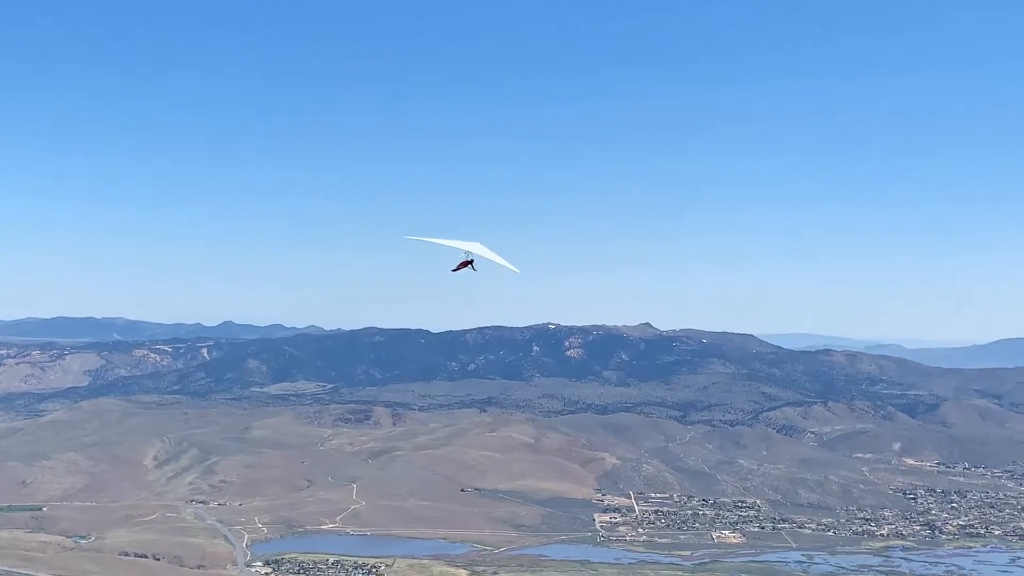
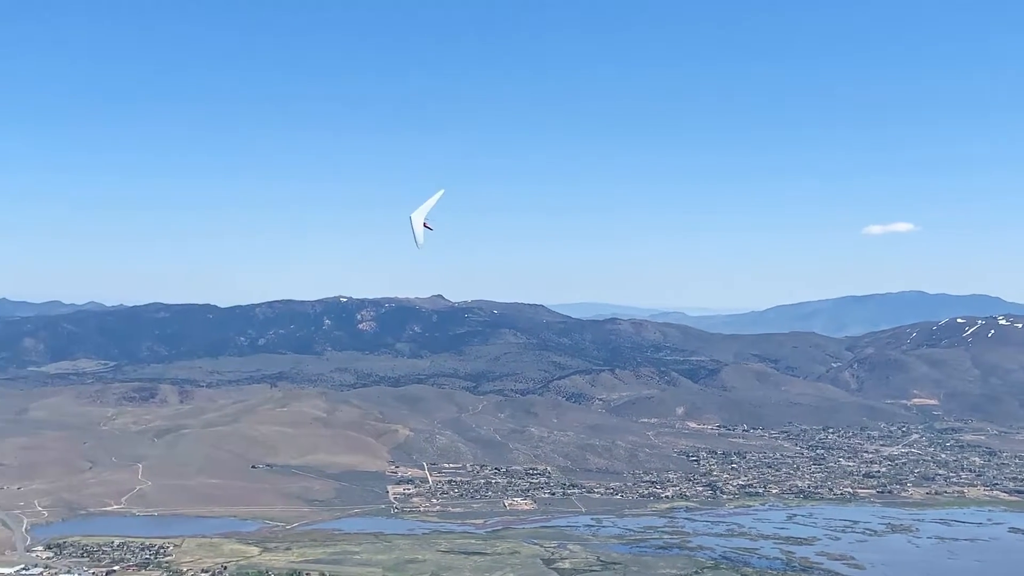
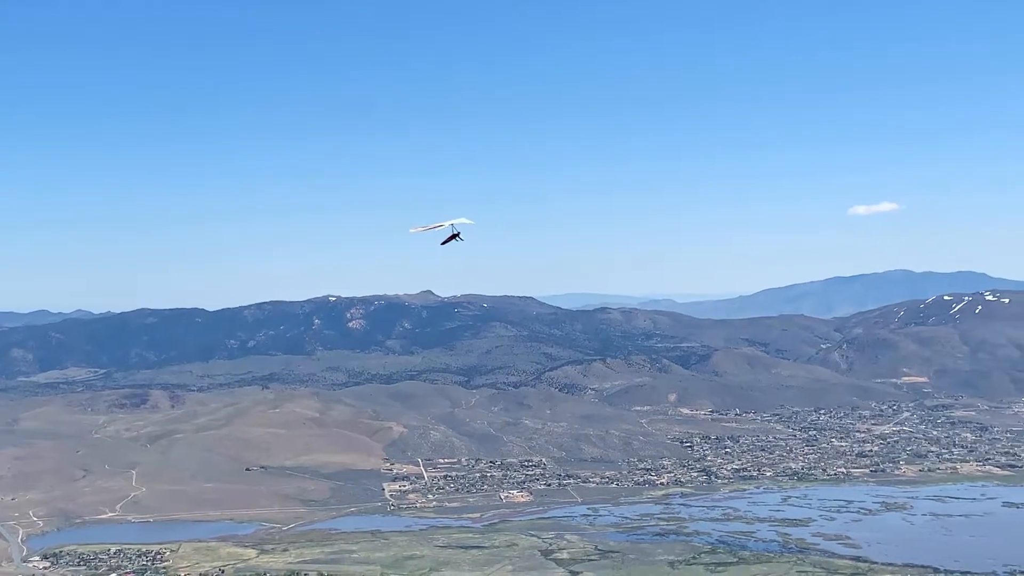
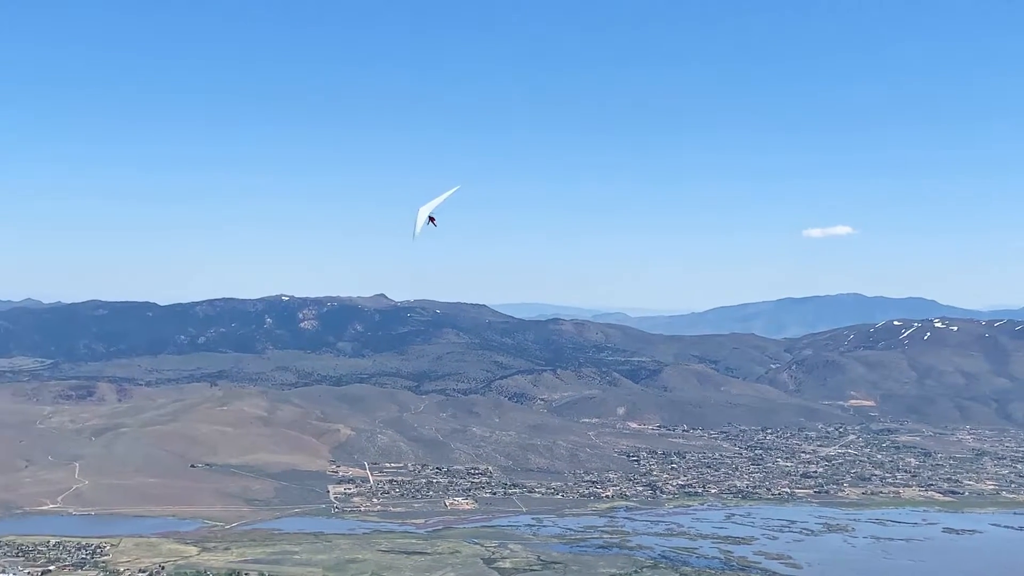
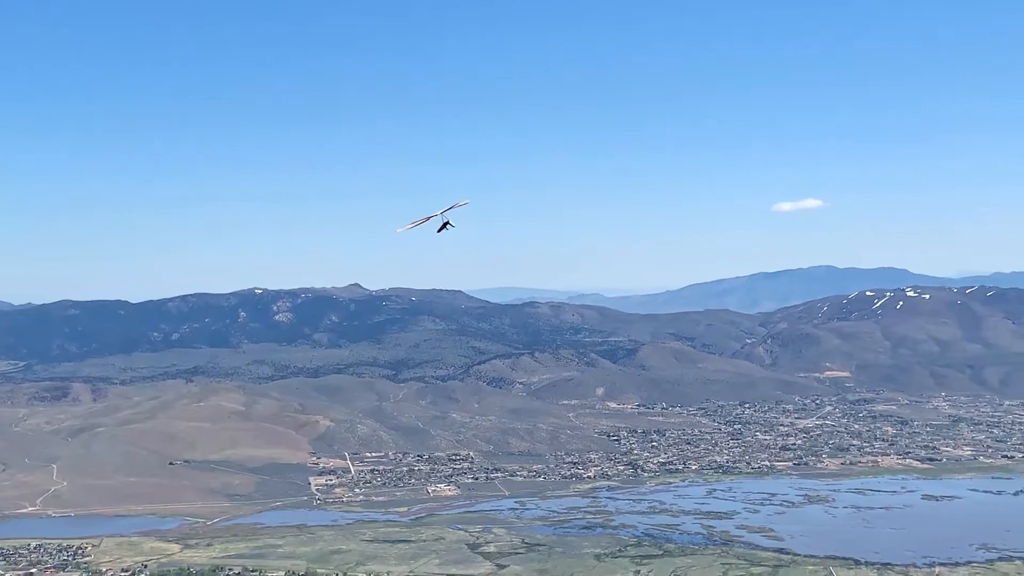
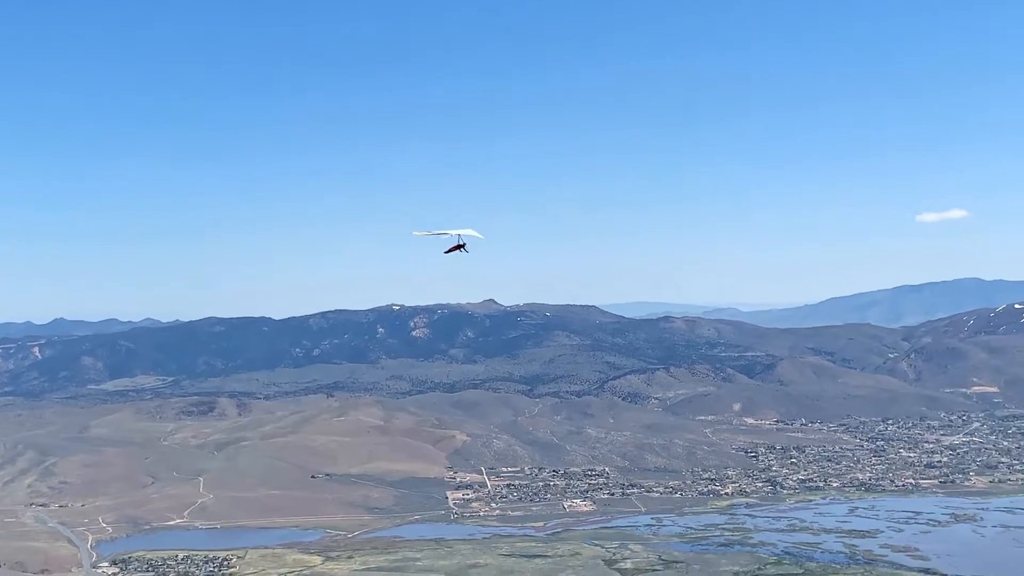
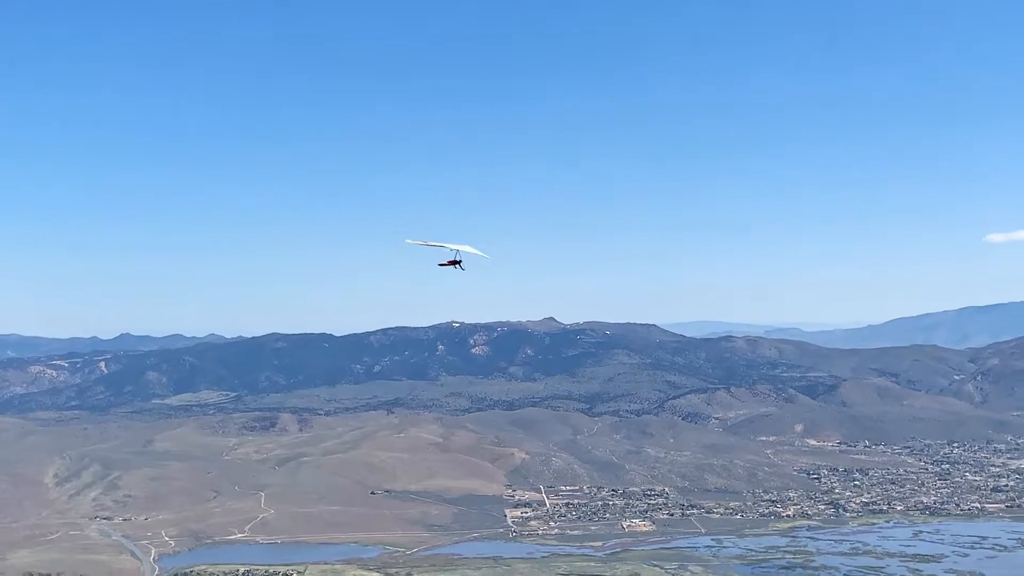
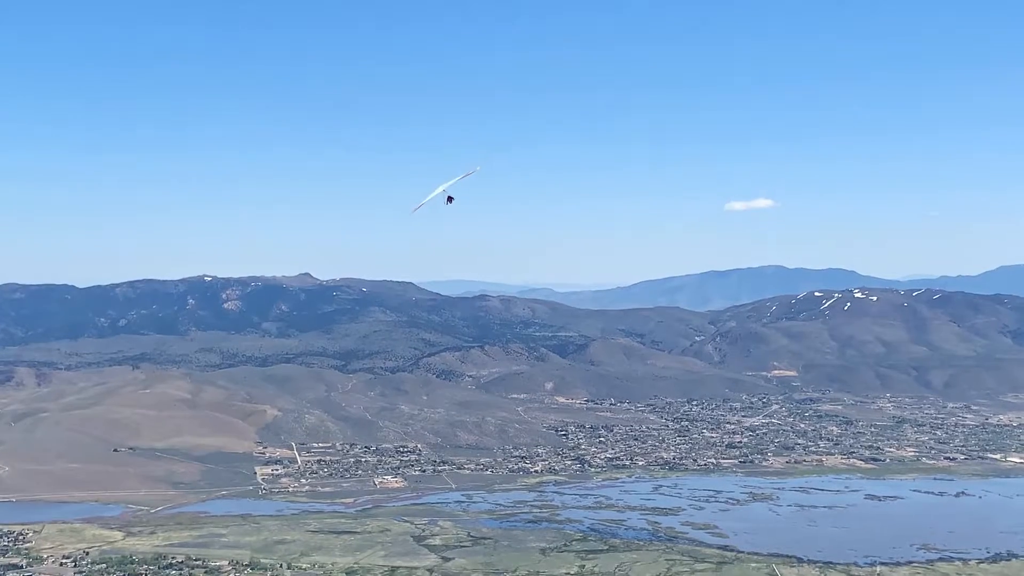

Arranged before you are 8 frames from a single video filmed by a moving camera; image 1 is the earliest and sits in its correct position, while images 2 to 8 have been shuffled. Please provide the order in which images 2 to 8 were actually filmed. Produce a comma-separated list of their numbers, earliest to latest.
7, 6, 3, 5, 8, 4, 2
